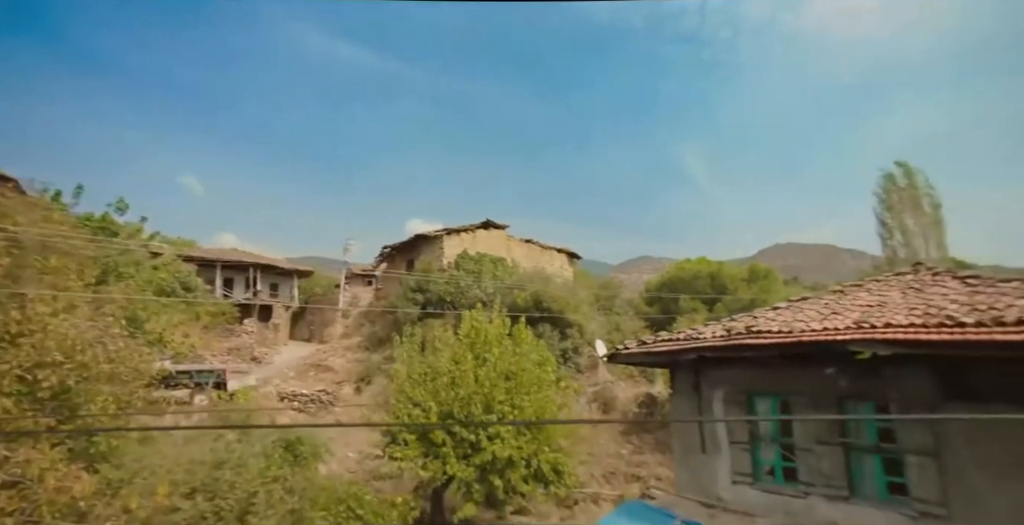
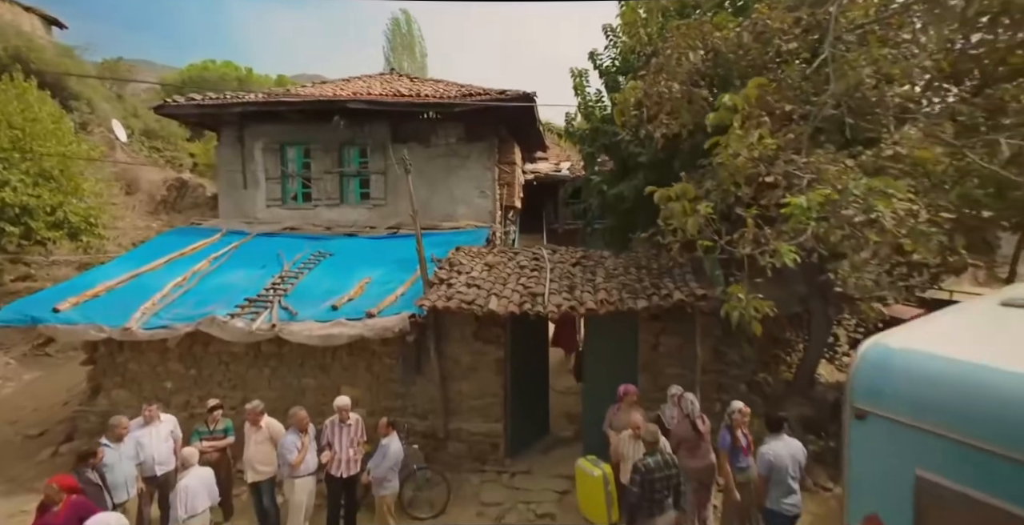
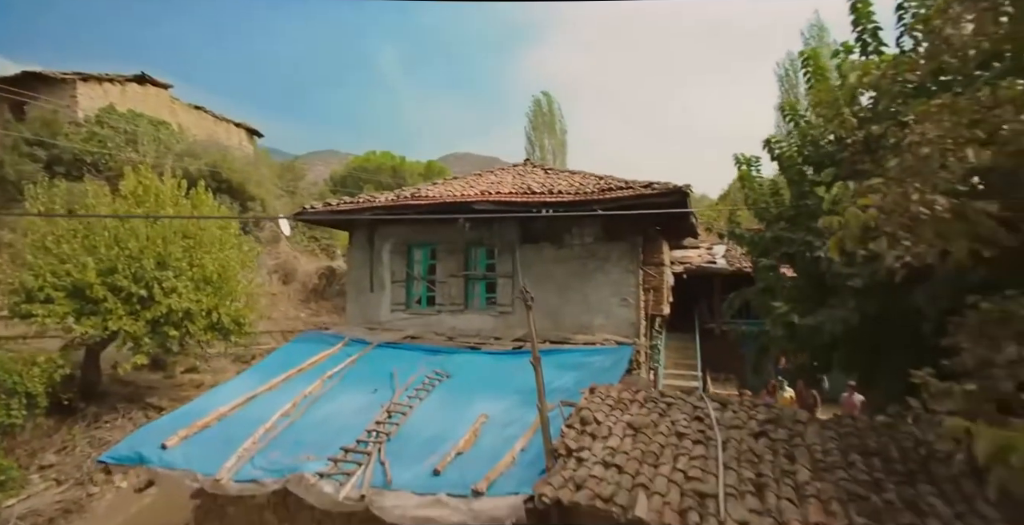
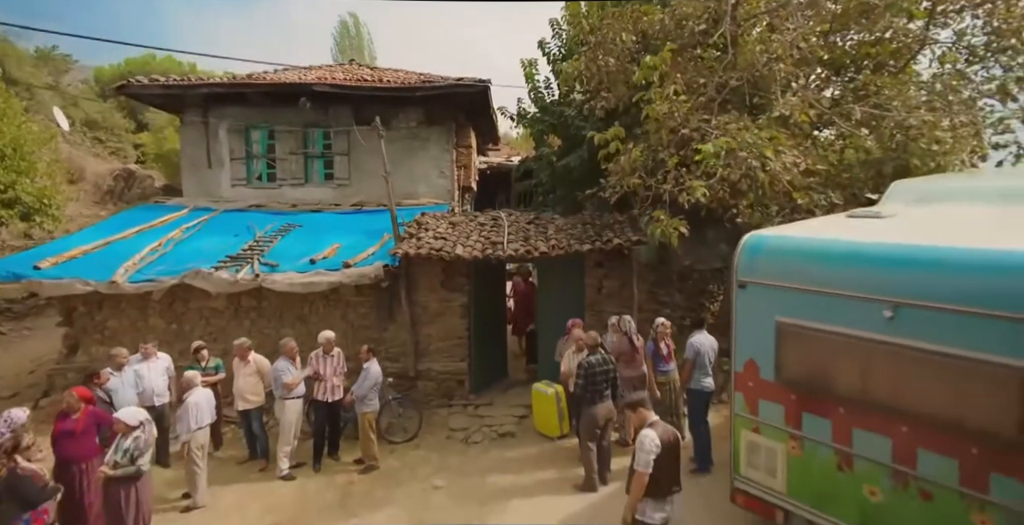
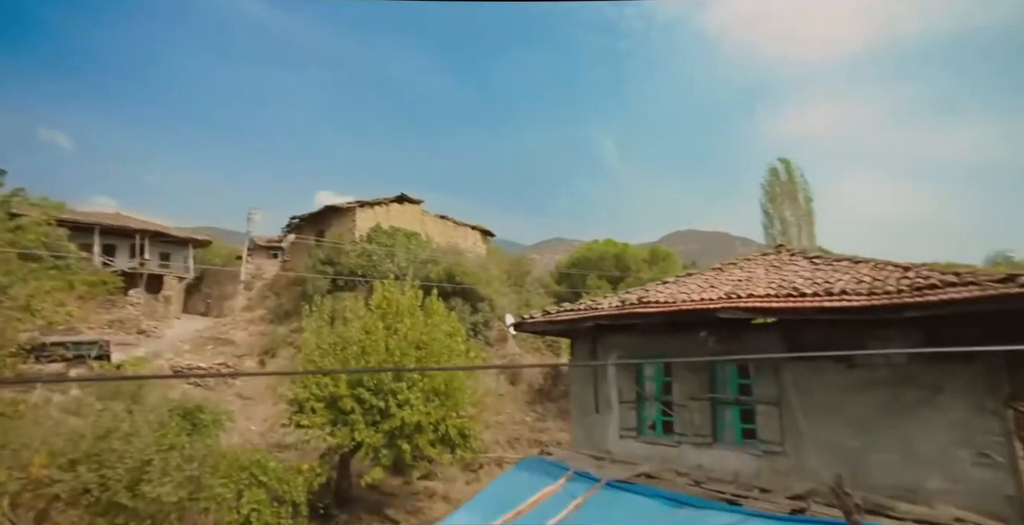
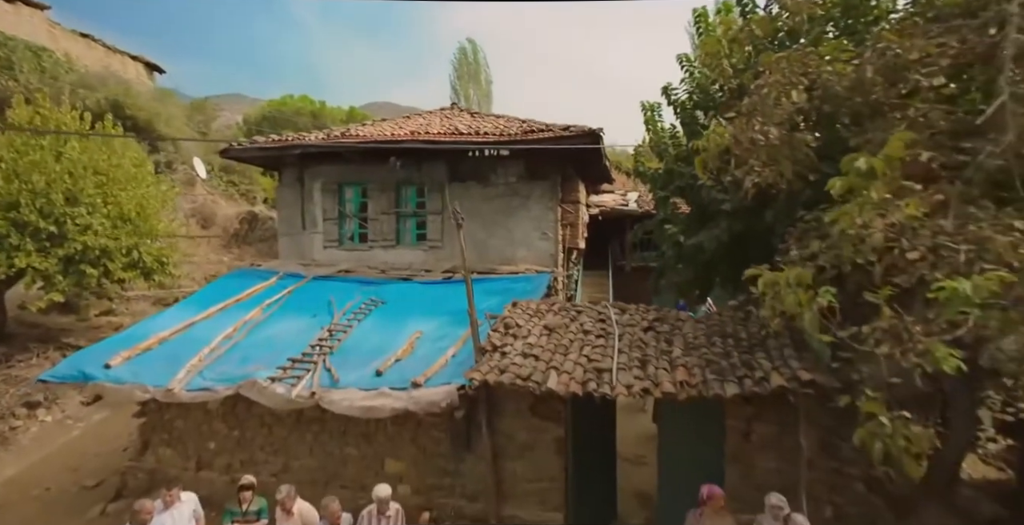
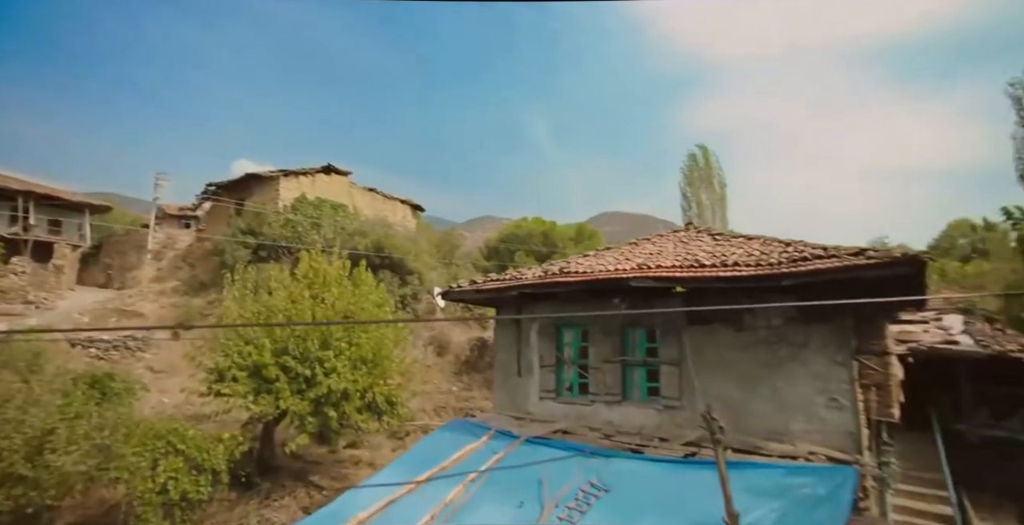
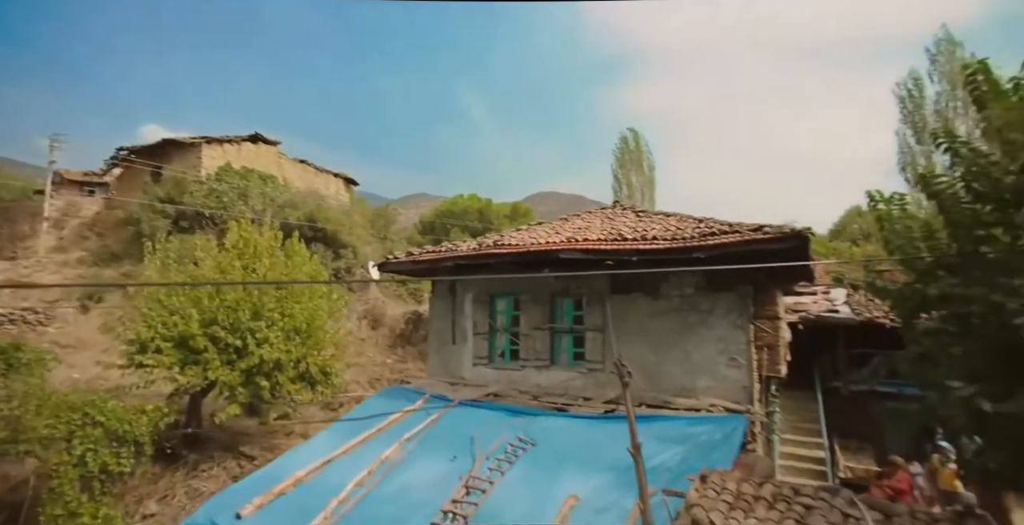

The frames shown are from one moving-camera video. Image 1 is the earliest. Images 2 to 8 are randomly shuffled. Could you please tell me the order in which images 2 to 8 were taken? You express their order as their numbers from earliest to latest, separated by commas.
5, 7, 8, 3, 6, 2, 4
